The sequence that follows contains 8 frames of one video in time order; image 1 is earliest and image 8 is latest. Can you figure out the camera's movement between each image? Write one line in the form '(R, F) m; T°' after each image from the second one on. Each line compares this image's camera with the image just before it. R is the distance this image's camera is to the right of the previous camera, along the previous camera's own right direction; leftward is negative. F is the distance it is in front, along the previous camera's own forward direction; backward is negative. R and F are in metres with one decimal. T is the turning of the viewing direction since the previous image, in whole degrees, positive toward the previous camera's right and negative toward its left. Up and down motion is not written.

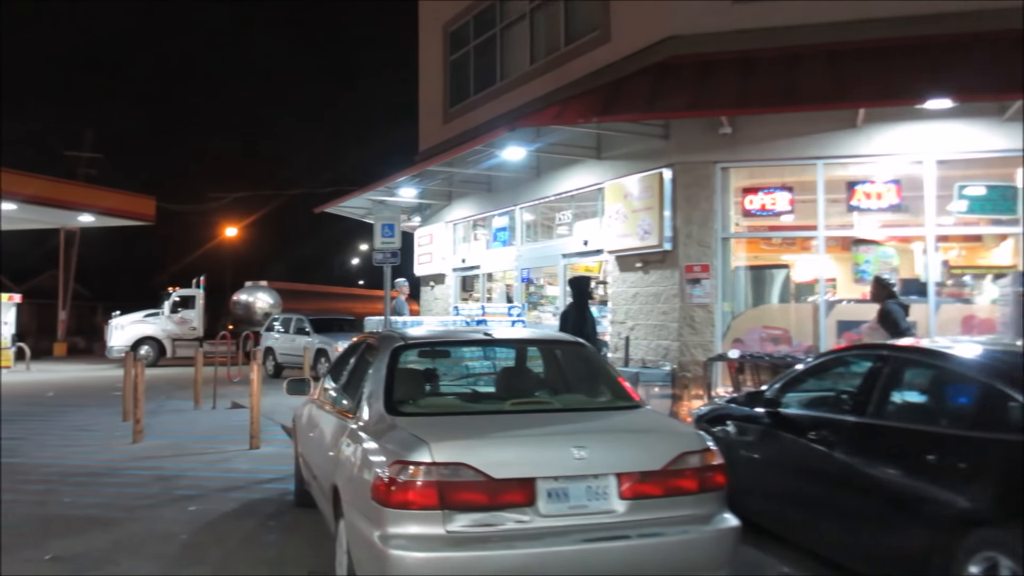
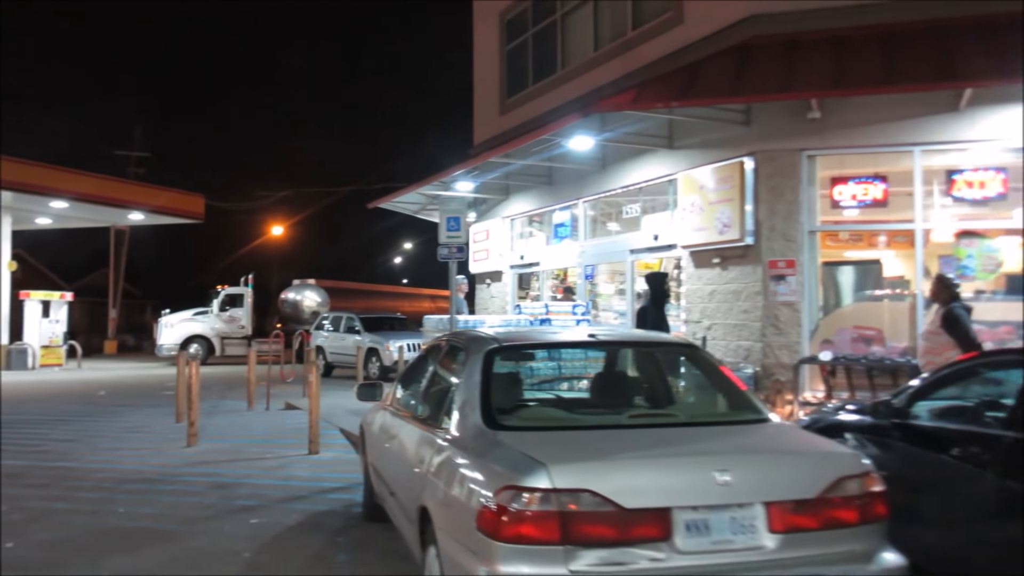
(-0.3, +0.5) m; -3°
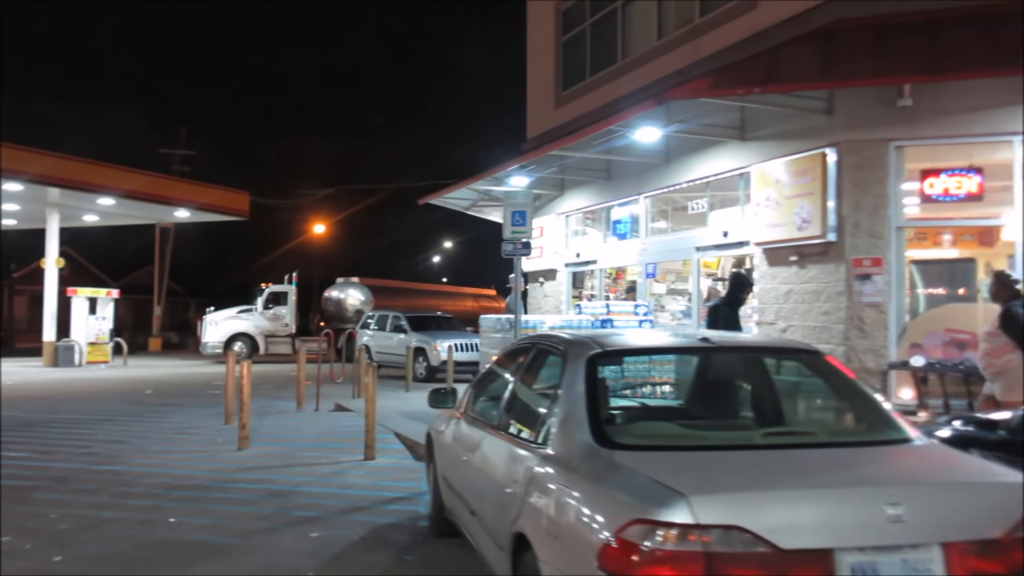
(-0.3, +0.5) m; -2°
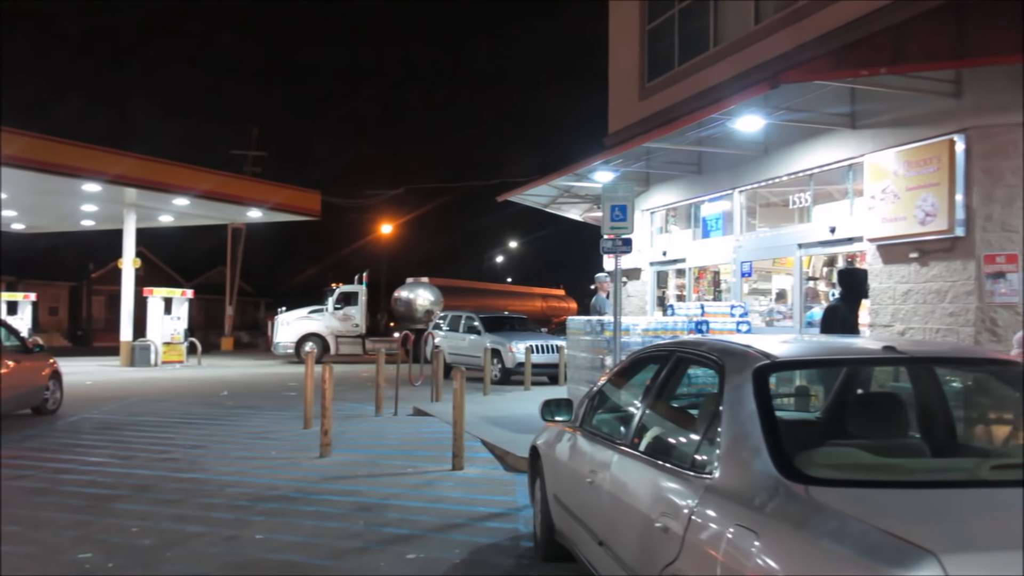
(-0.3, +0.5) m; -4°
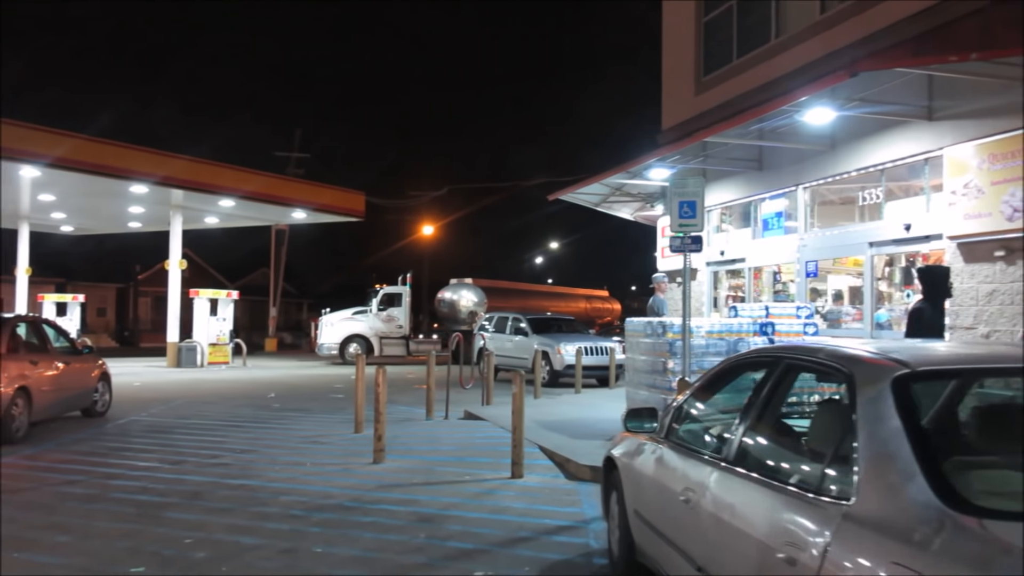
(-0.2, +0.3) m; -2°
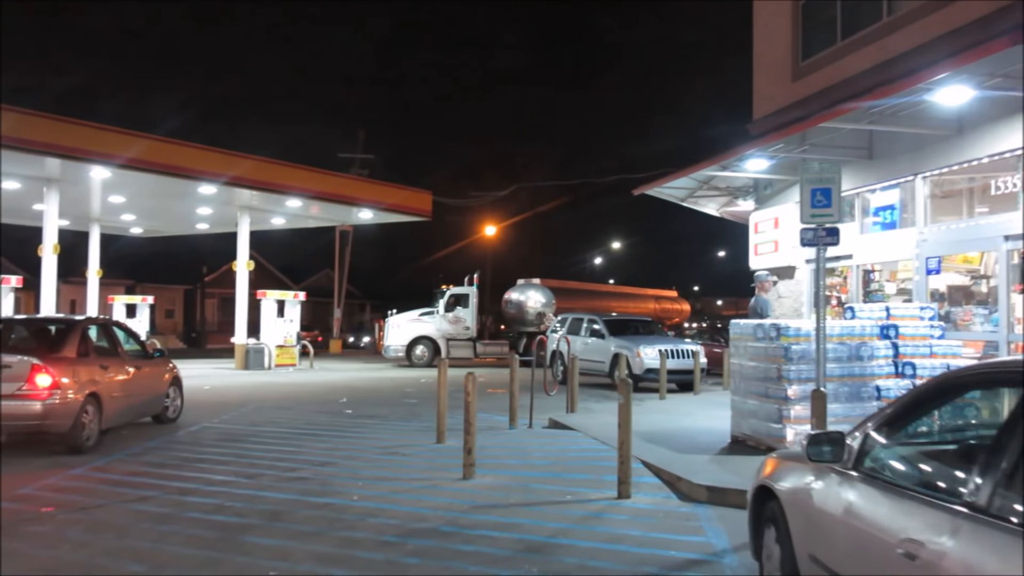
(-0.3, +0.7) m; -4°
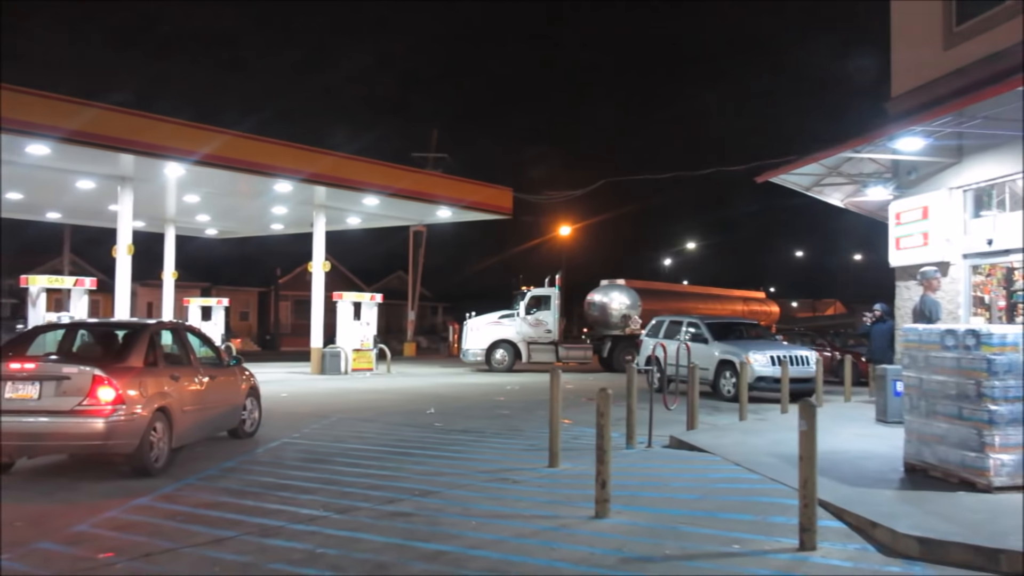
(-0.5, +1.3) m; -4°
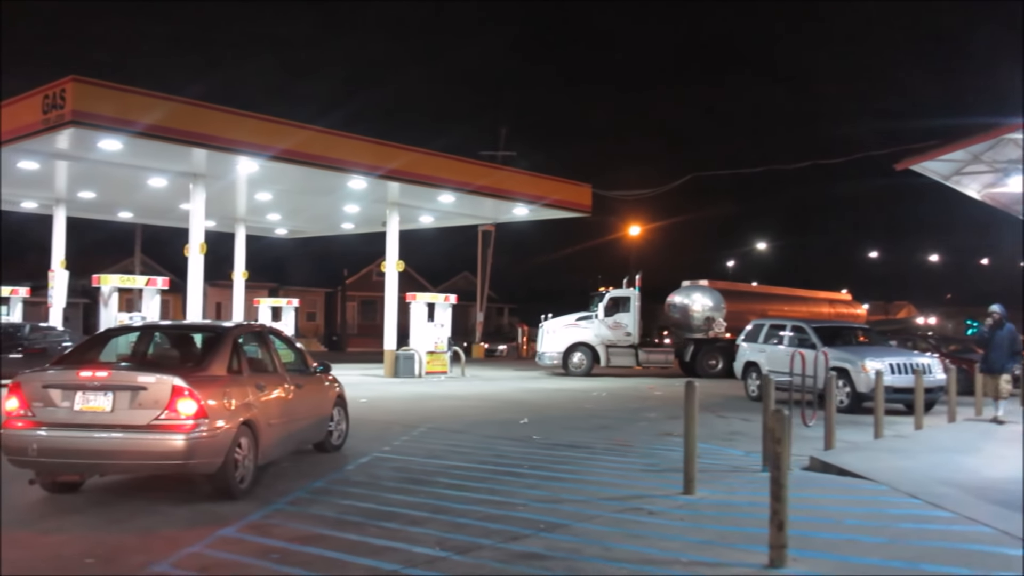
(-0.5, +1.0) m; -4°
